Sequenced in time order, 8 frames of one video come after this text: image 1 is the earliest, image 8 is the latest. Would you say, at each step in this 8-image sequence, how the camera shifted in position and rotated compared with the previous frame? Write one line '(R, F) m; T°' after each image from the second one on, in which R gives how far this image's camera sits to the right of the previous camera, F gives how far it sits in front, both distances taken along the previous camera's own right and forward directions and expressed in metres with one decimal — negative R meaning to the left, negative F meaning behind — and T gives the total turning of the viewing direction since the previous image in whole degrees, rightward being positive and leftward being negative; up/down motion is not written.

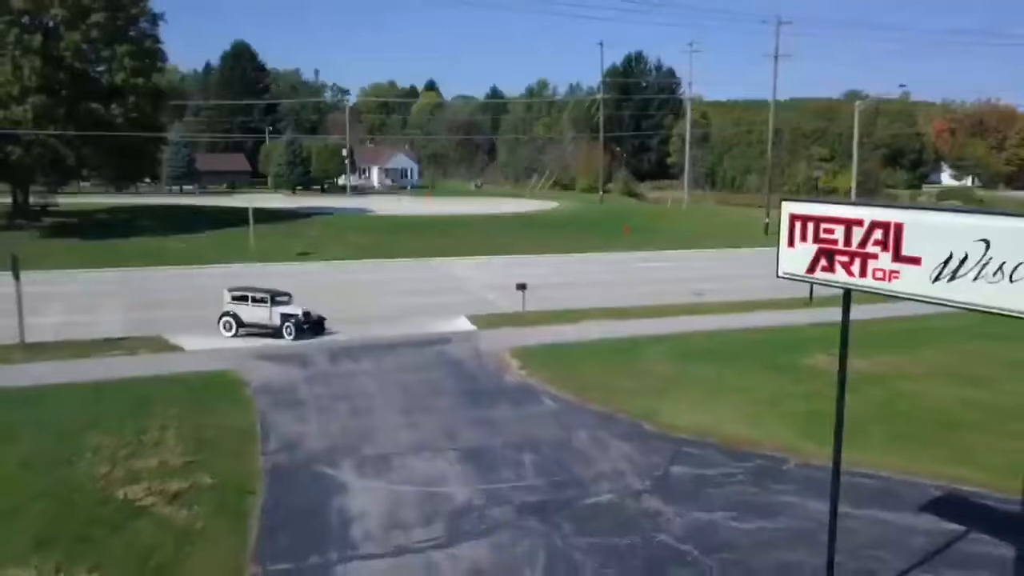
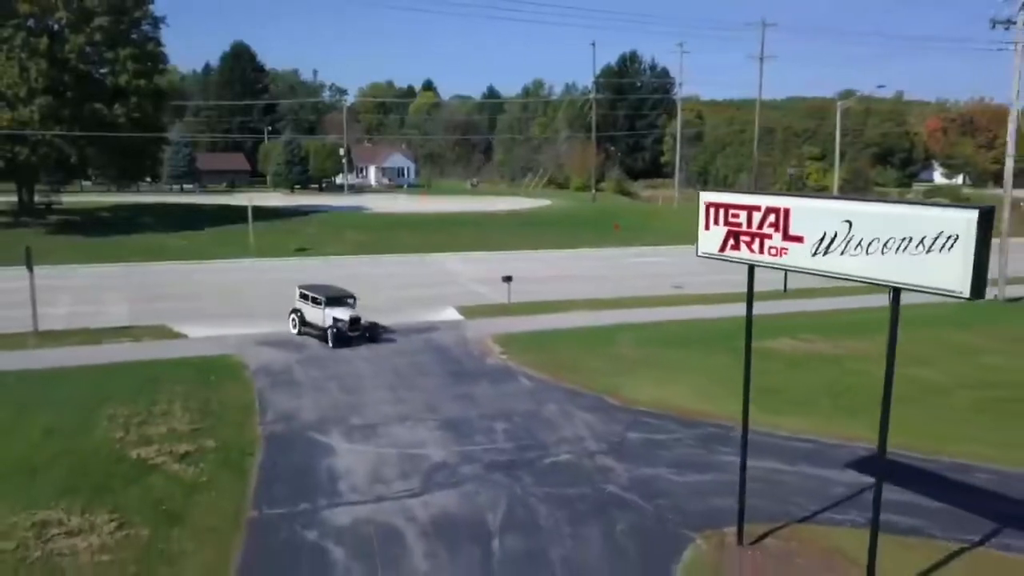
(+0.4, -1.7) m; 0°
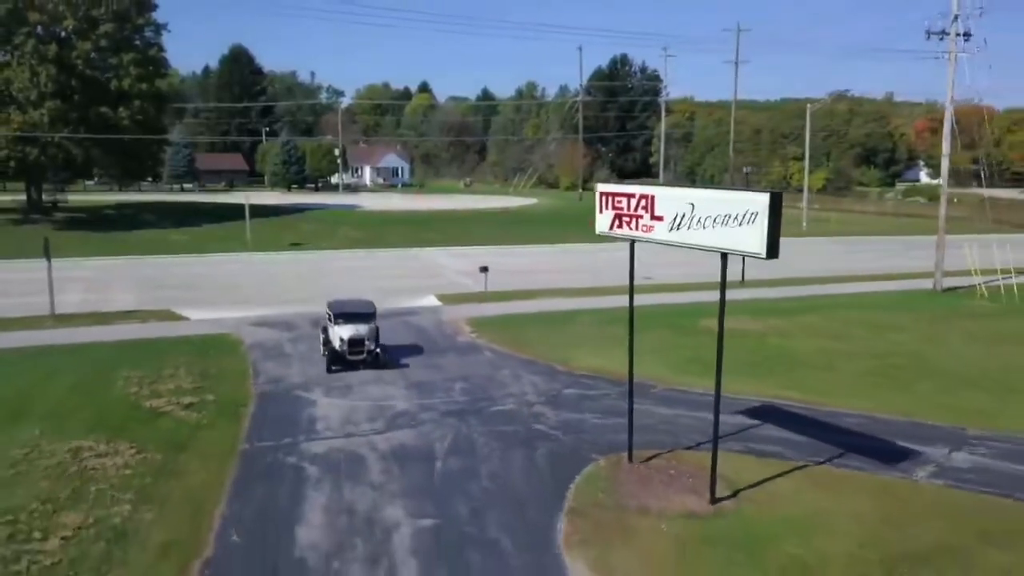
(+0.7, -3.0) m; 0°
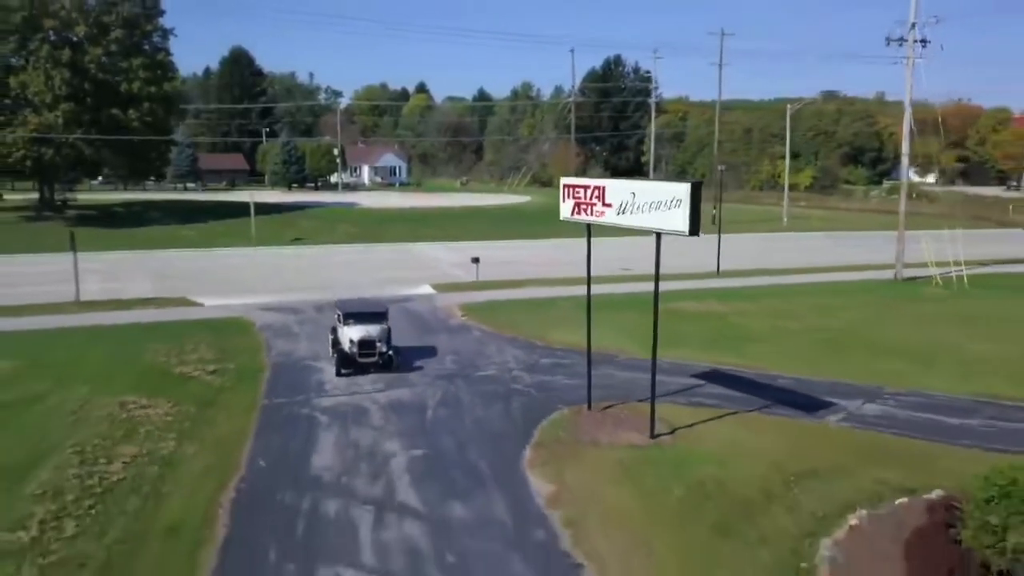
(+0.3, -2.8) m; 0°
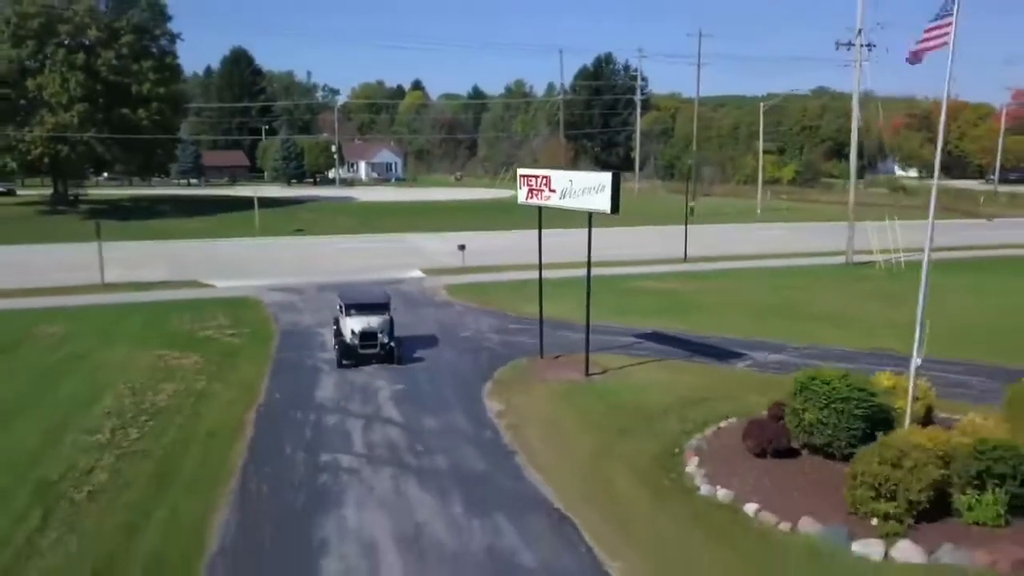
(+0.6, -3.8) m; 0°
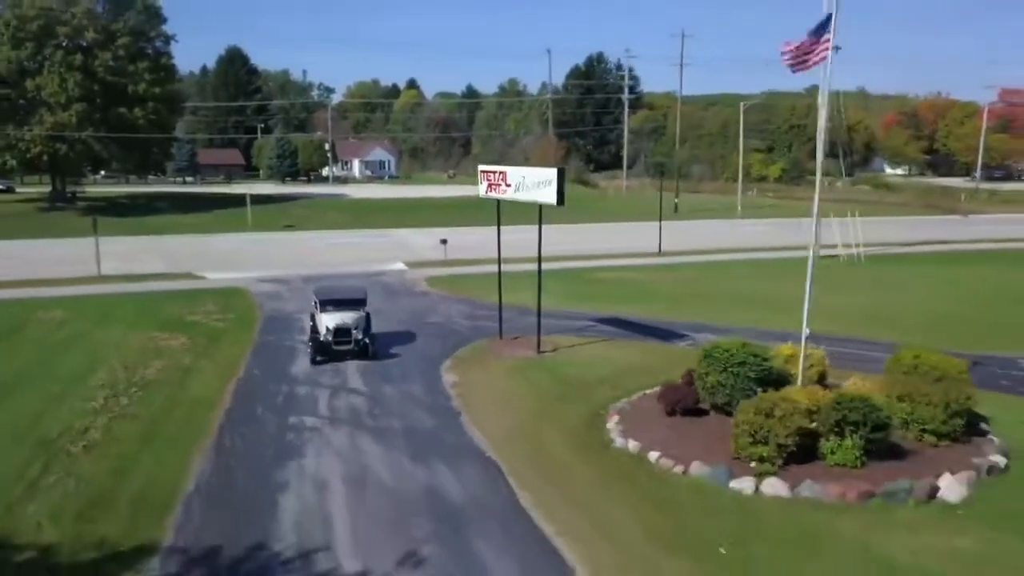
(+0.7, -1.9) m; 0°
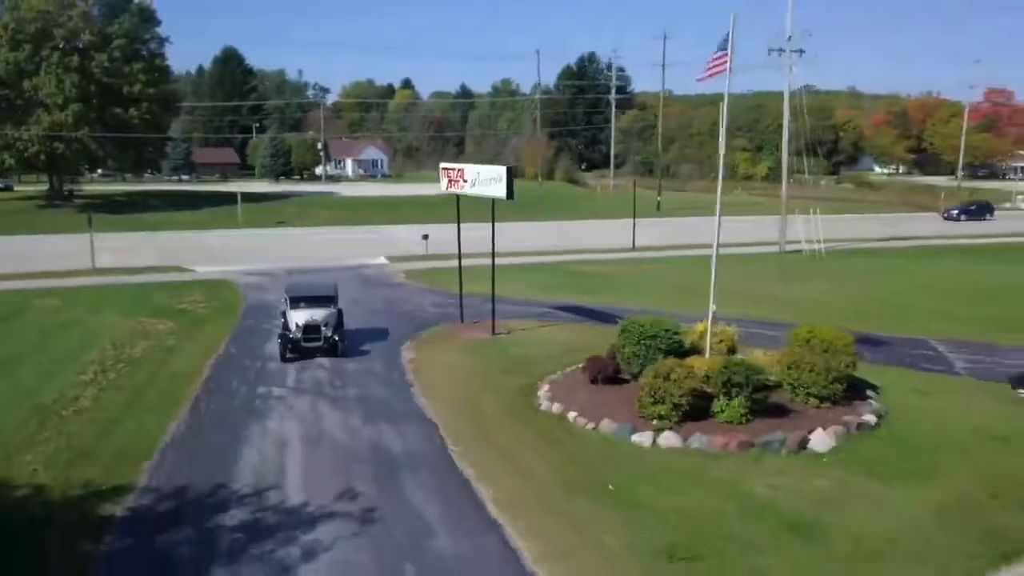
(+0.8, -1.9) m; 0°
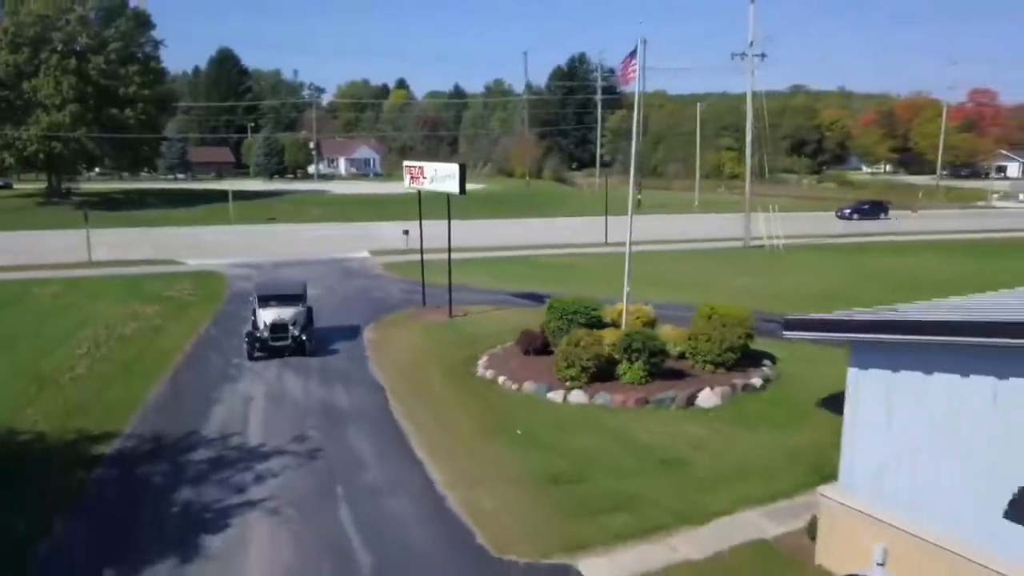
(+0.9, -2.4) m; 0°
